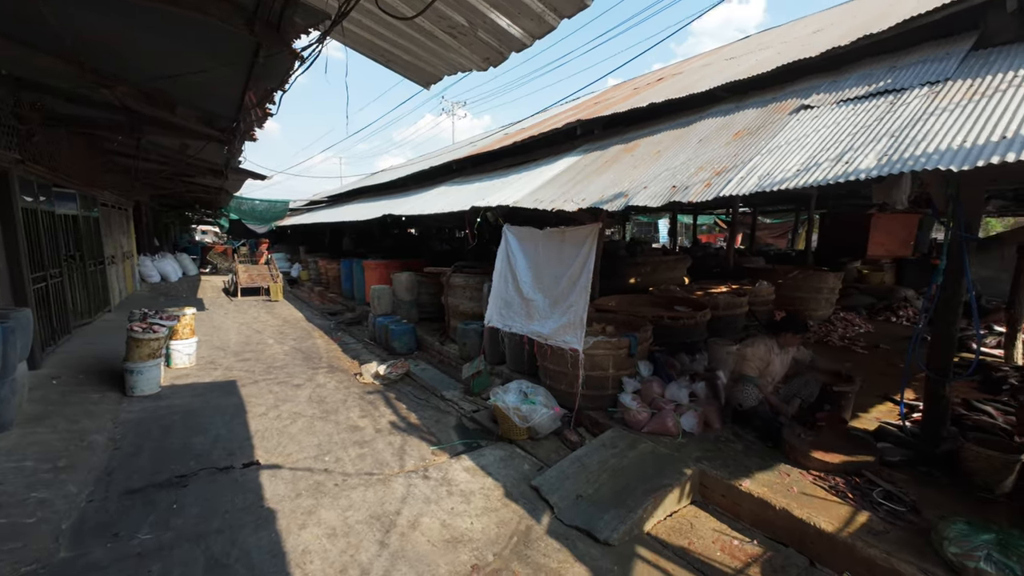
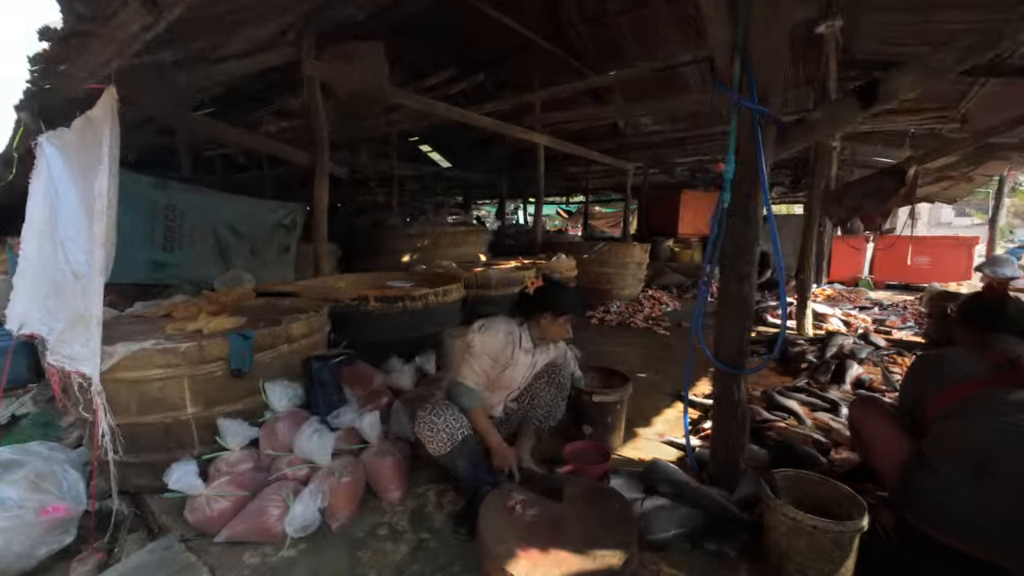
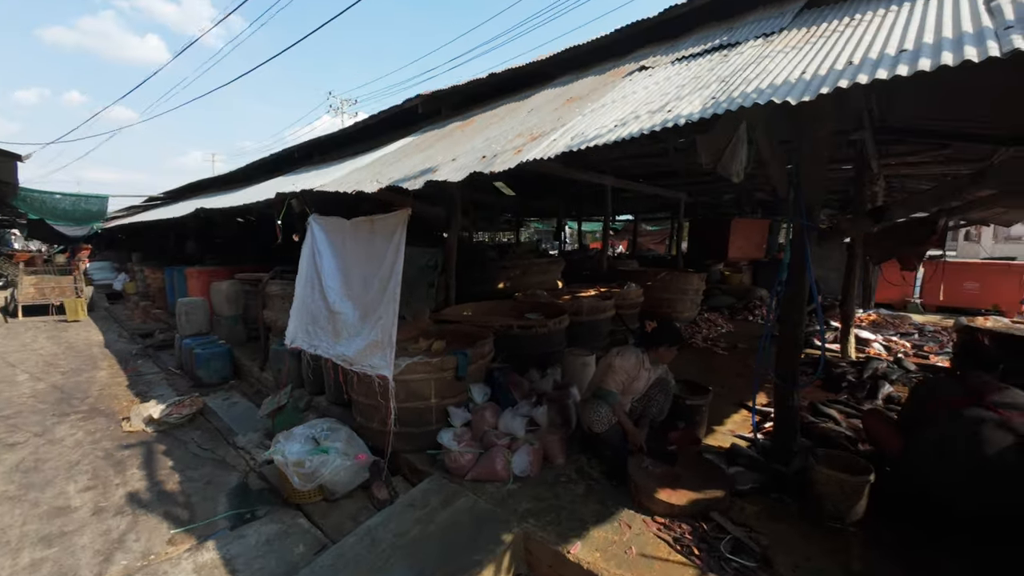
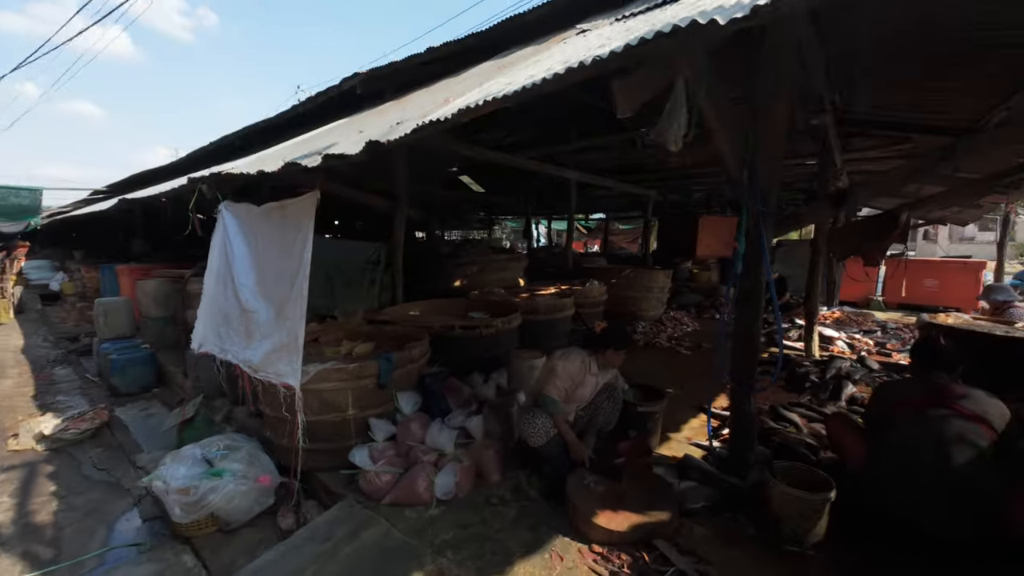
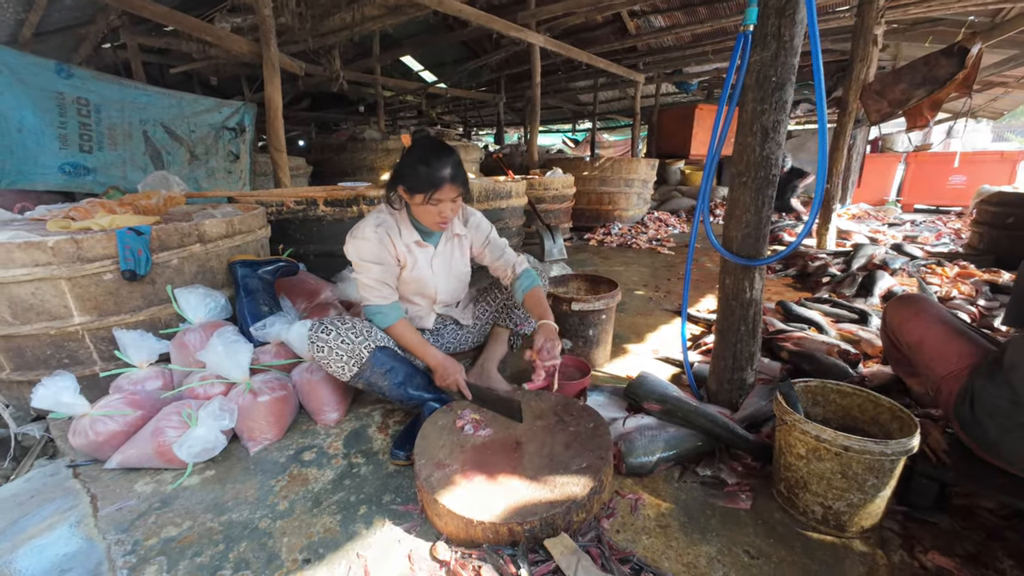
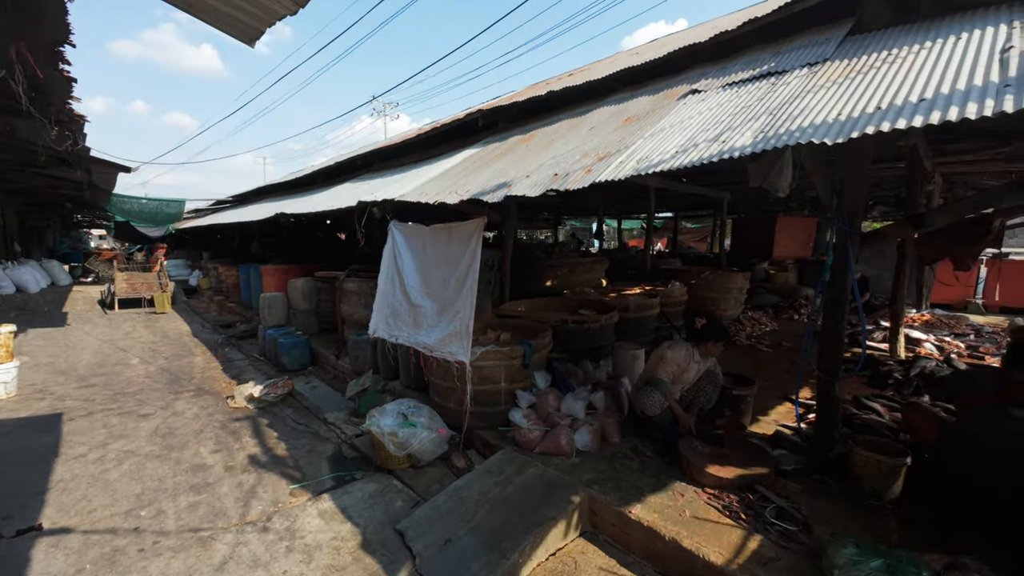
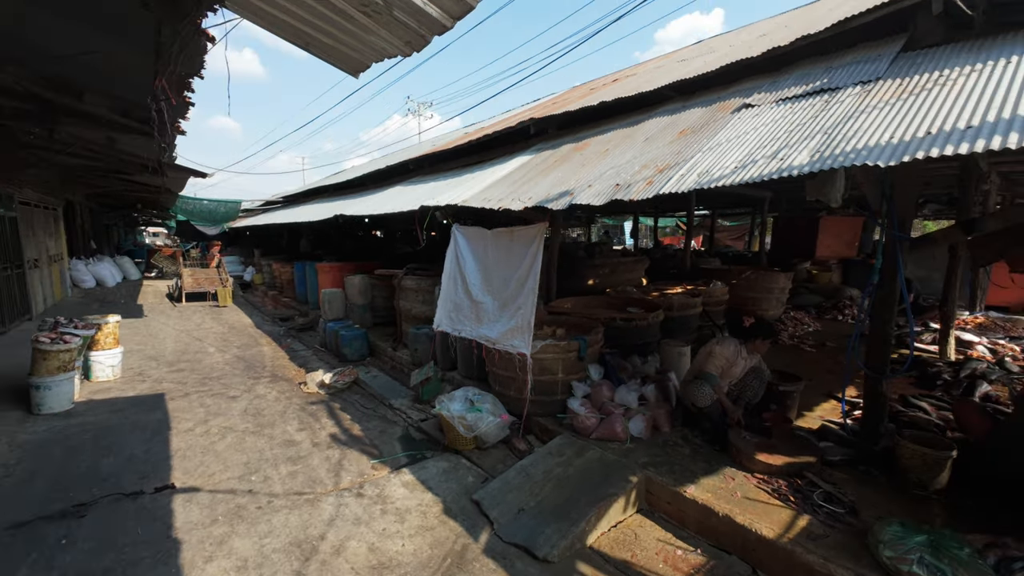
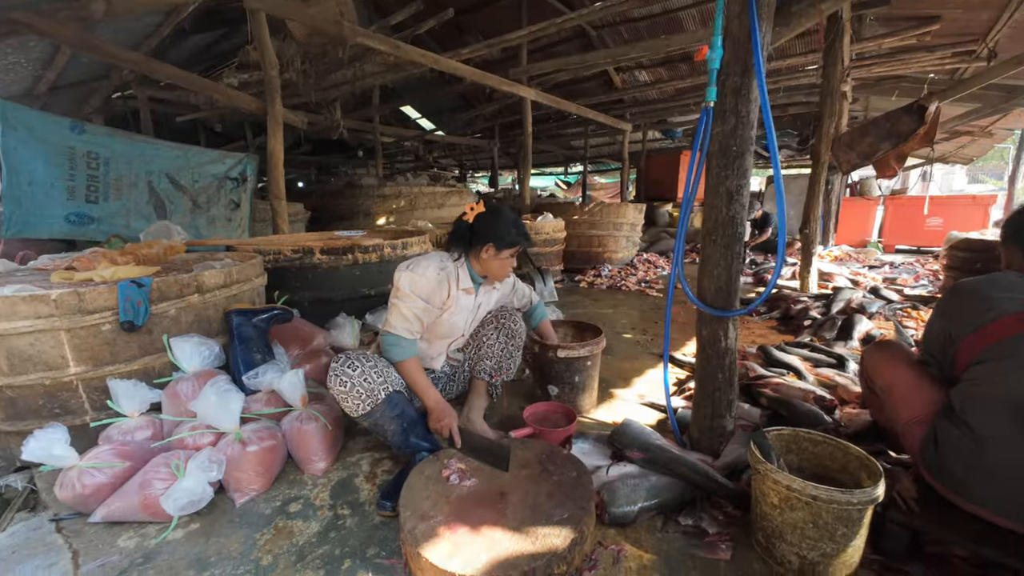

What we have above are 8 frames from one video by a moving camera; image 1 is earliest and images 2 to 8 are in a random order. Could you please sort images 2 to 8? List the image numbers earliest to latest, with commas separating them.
7, 6, 3, 4, 2, 8, 5
